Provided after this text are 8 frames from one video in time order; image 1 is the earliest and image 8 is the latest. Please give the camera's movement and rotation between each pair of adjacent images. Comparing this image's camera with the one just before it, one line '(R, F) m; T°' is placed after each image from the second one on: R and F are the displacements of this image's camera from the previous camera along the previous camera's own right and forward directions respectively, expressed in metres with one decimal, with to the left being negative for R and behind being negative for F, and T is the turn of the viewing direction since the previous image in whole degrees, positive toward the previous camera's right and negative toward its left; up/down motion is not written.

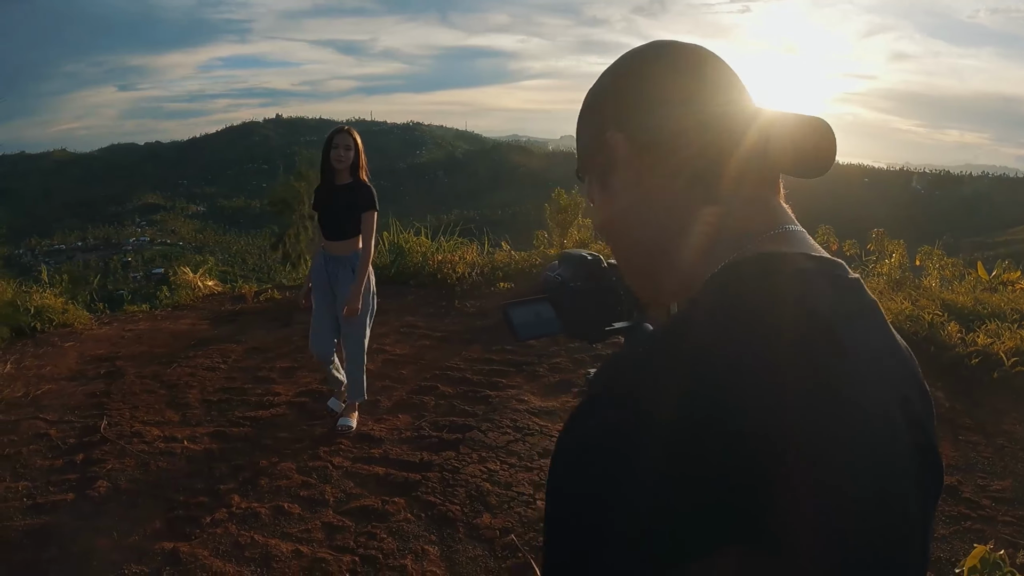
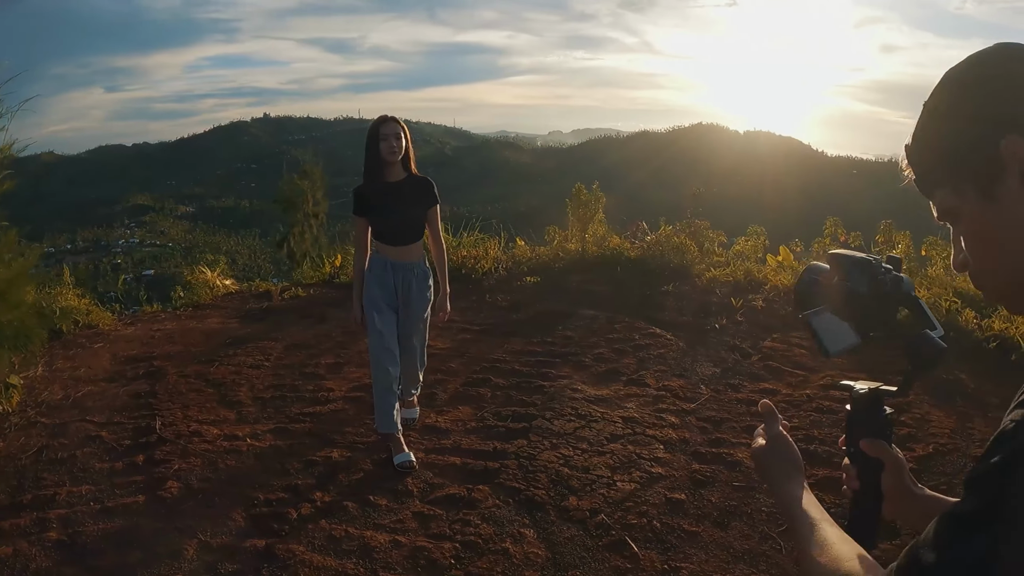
(-0.5, -0.1) m; +2°
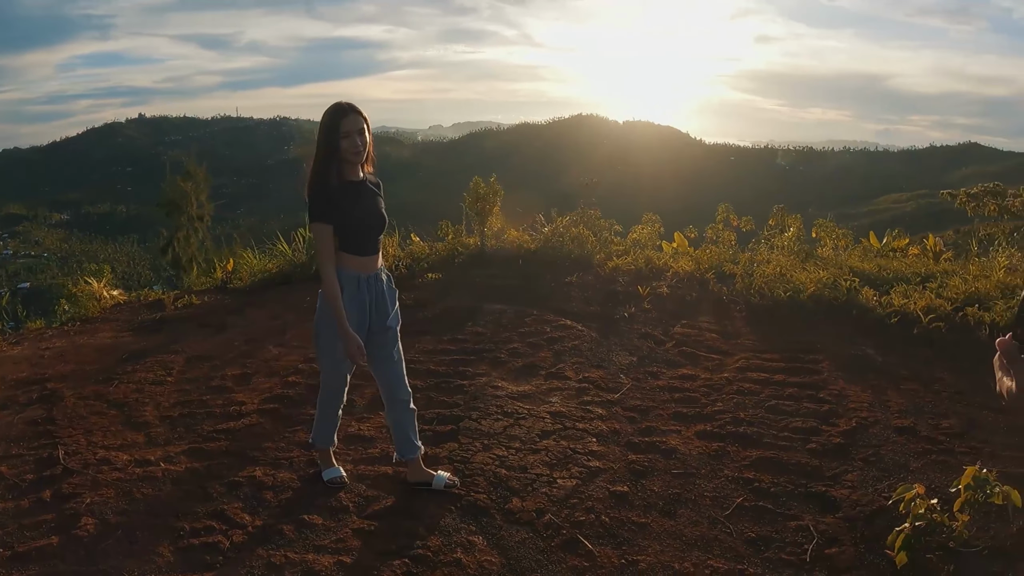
(-0.2, +0.1) m; +8°
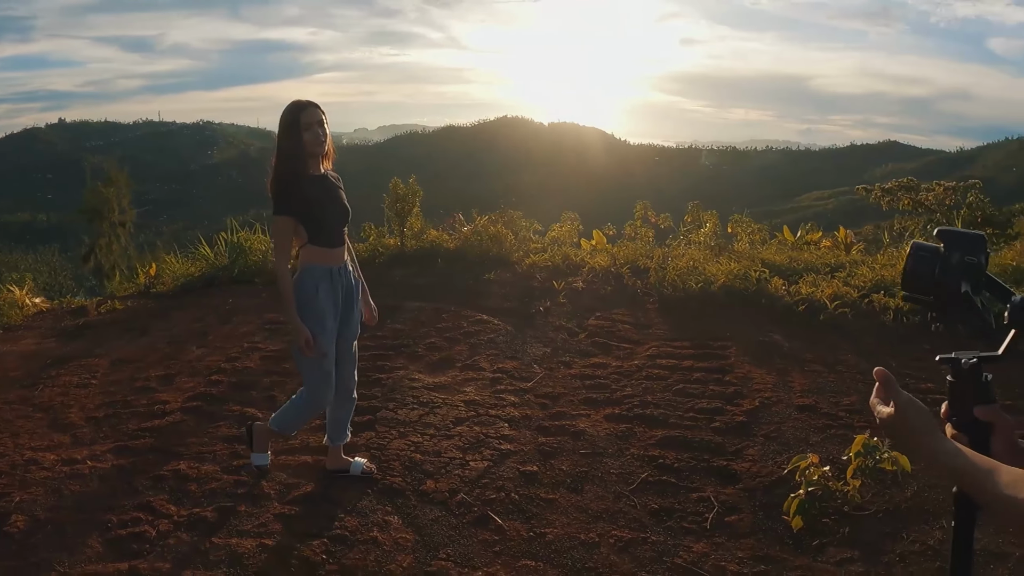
(+0.1, -0.2) m; +4°
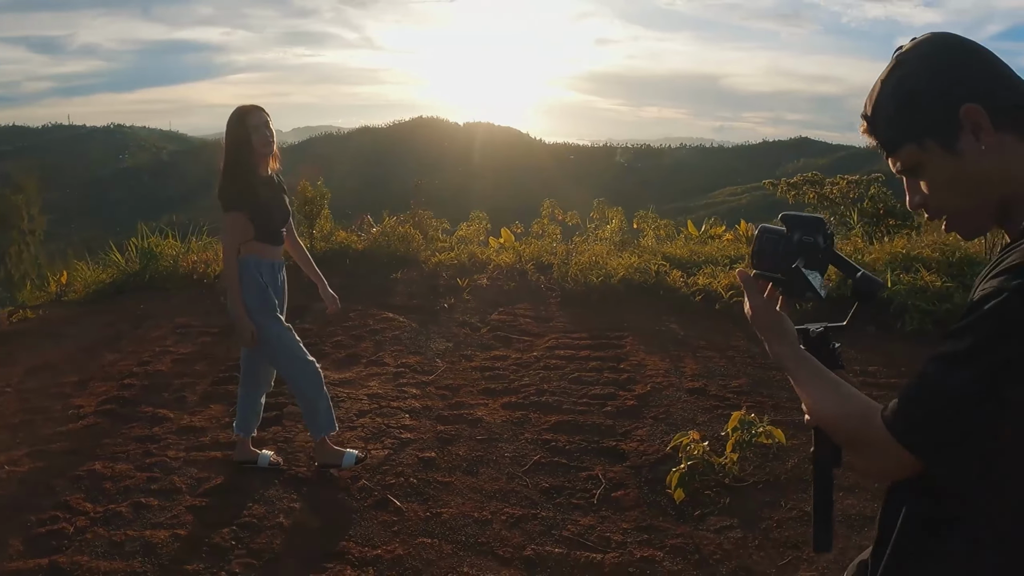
(+0.2, -0.3) m; +5°
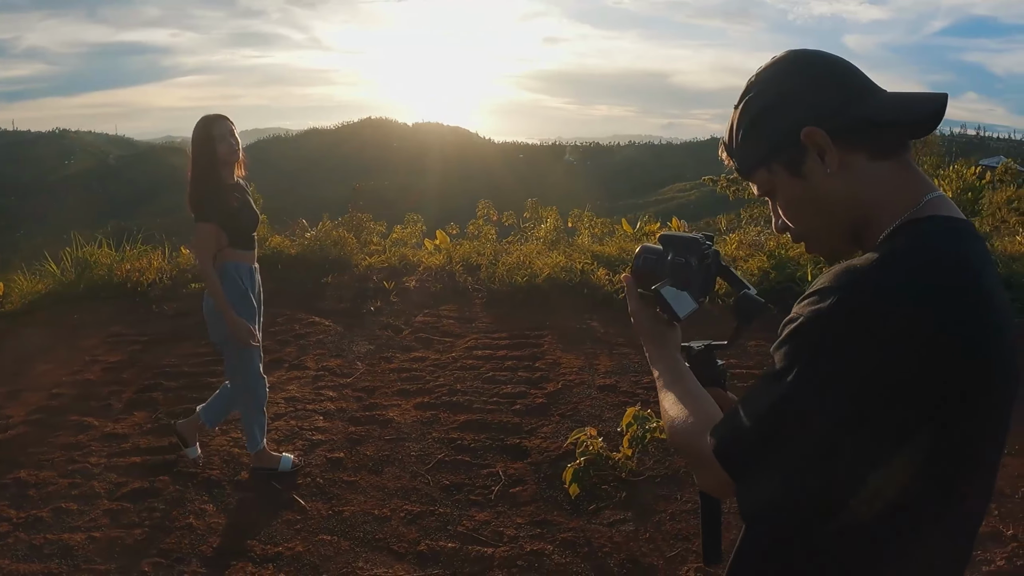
(+0.3, -0.3) m; +3°
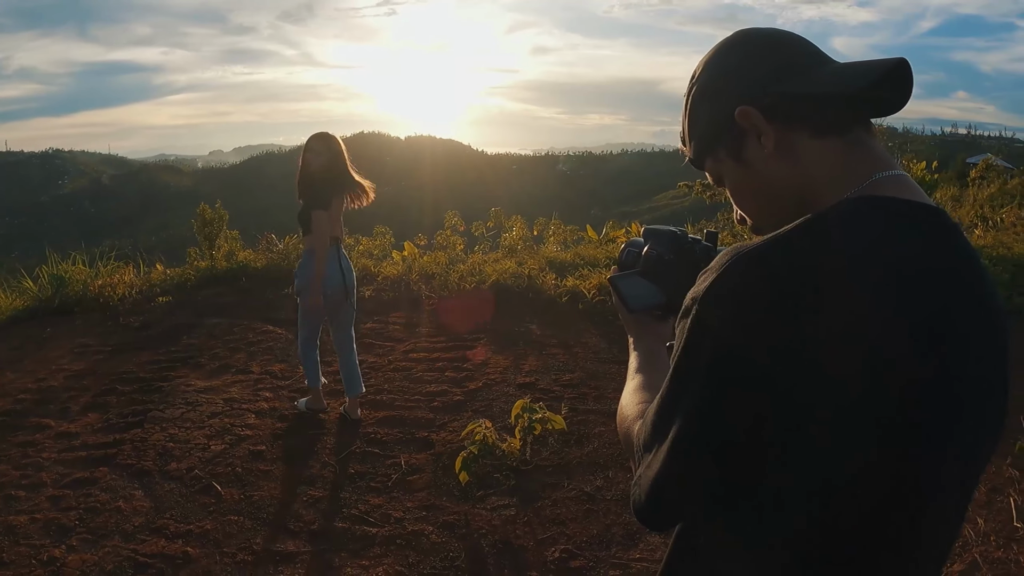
(+0.6, -0.5) m; 0°
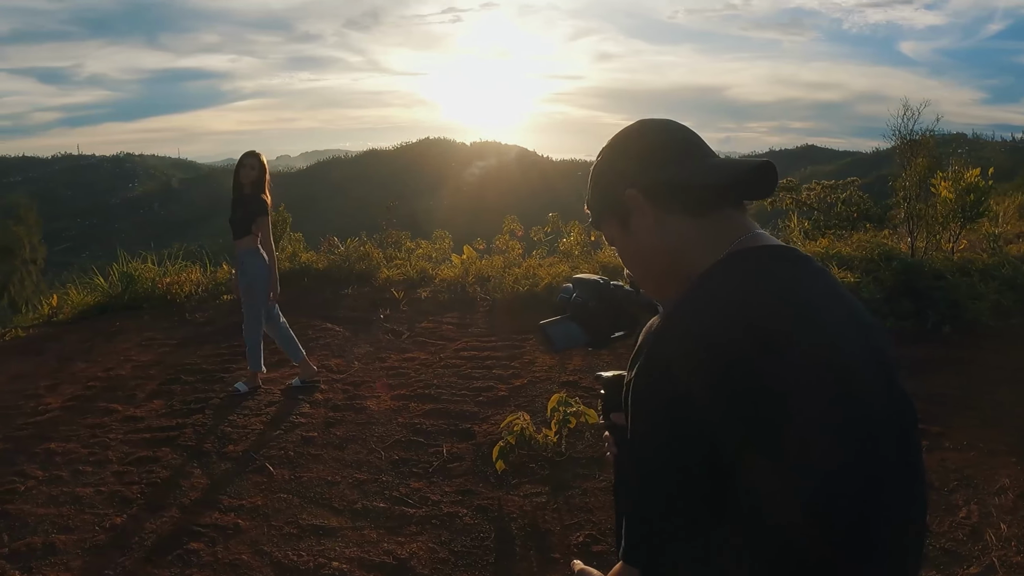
(+0.1, -0.1) m; -4°
